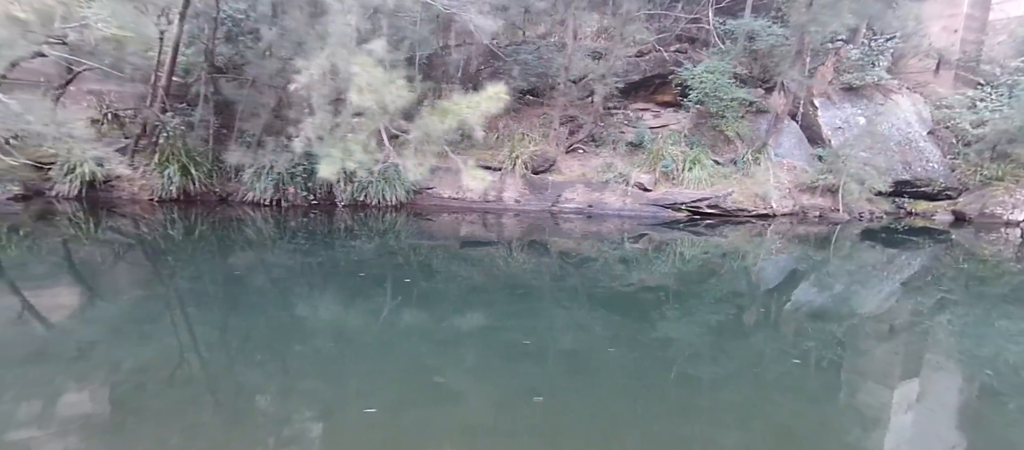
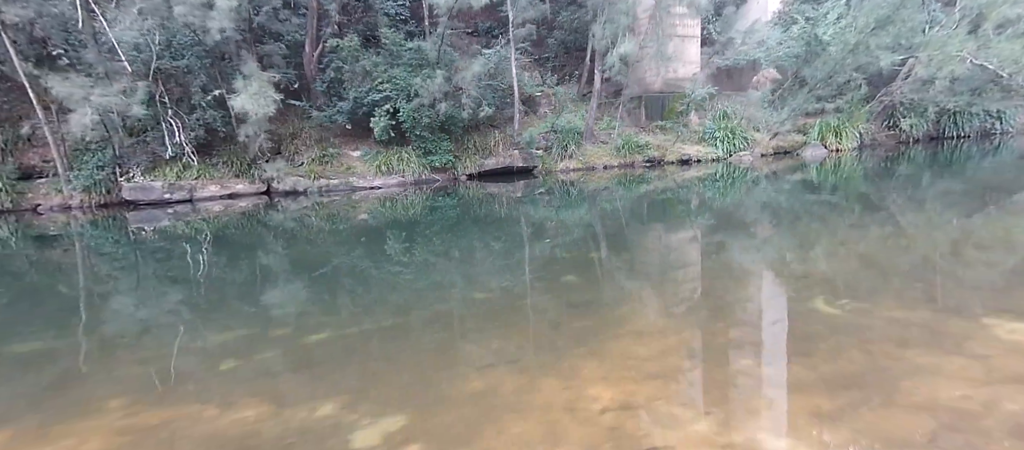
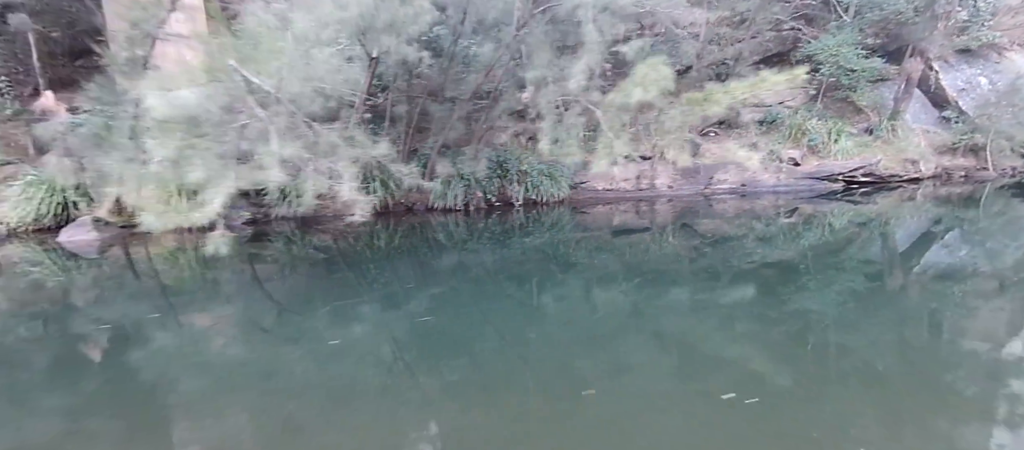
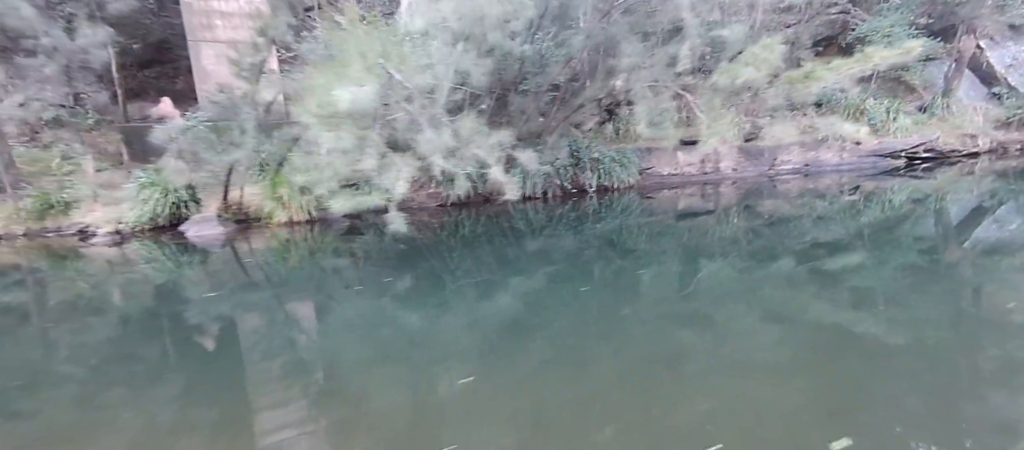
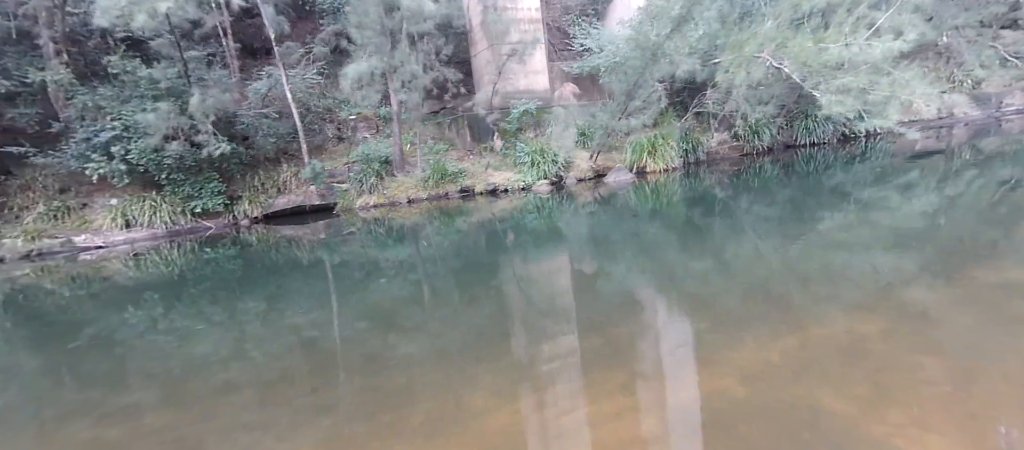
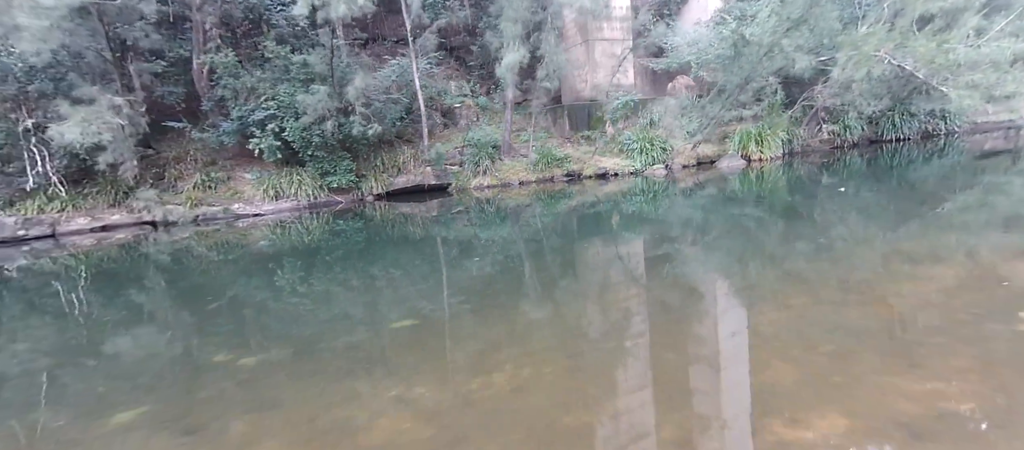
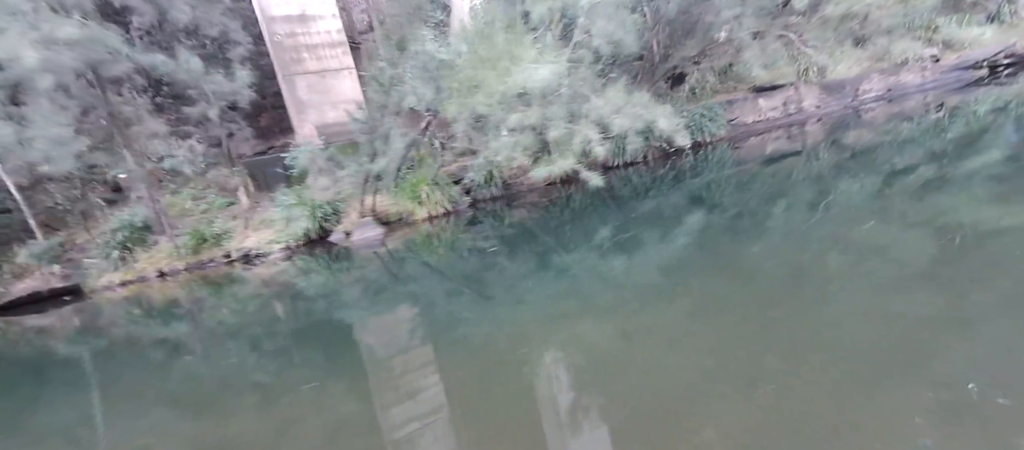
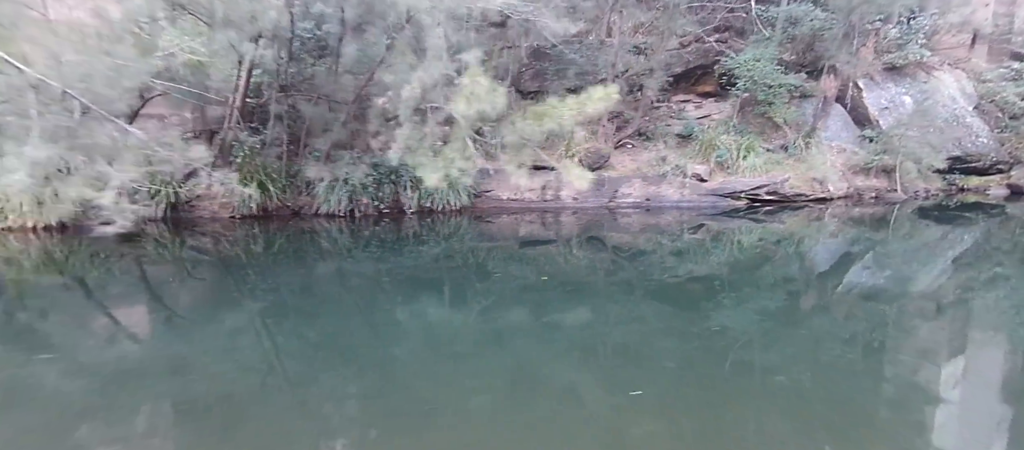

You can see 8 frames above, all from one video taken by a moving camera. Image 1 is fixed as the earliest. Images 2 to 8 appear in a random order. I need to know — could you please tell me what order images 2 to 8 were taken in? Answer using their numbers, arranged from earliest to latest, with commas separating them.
8, 3, 4, 7, 5, 6, 2
